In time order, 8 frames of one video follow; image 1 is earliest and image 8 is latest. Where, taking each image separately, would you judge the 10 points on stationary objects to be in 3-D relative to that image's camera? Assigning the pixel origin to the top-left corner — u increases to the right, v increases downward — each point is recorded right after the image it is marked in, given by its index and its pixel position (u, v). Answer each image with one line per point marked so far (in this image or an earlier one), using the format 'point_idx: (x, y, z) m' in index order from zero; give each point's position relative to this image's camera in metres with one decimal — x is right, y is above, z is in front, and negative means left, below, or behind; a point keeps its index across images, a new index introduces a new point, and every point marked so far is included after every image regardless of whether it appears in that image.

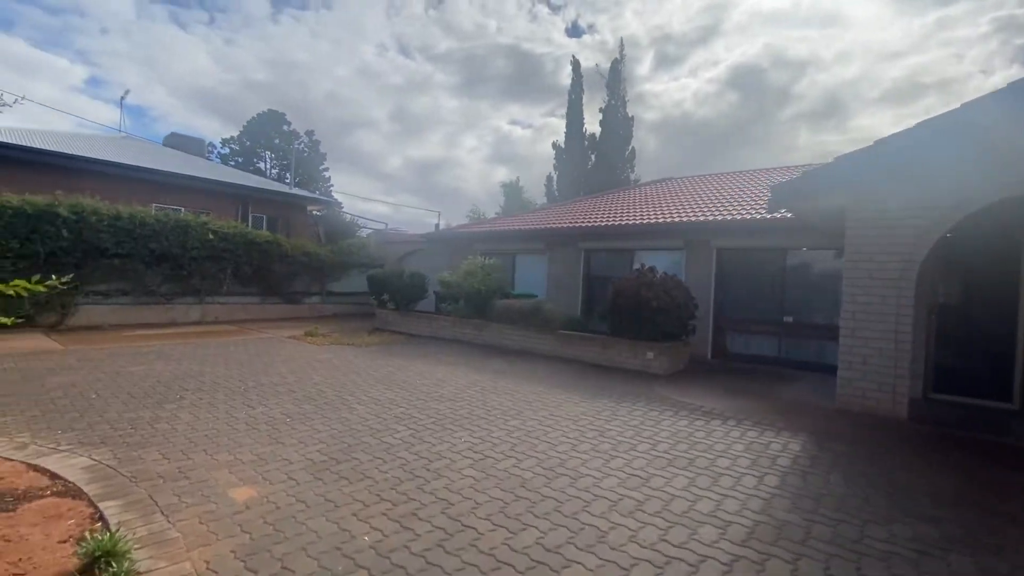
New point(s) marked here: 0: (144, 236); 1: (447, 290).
0: (-9.6, +1.4, +12.5) m
1: (-1.7, 0.0, +12.4) m
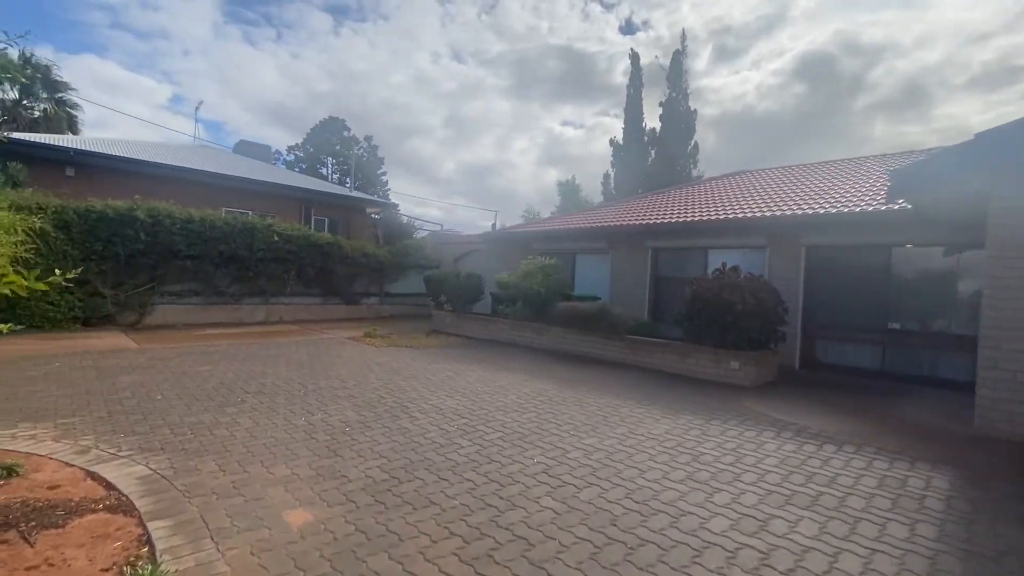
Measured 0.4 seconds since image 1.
0: (-8.0, +1.3, +12.9) m
1: (-0.2, 0.0, +12.0) m
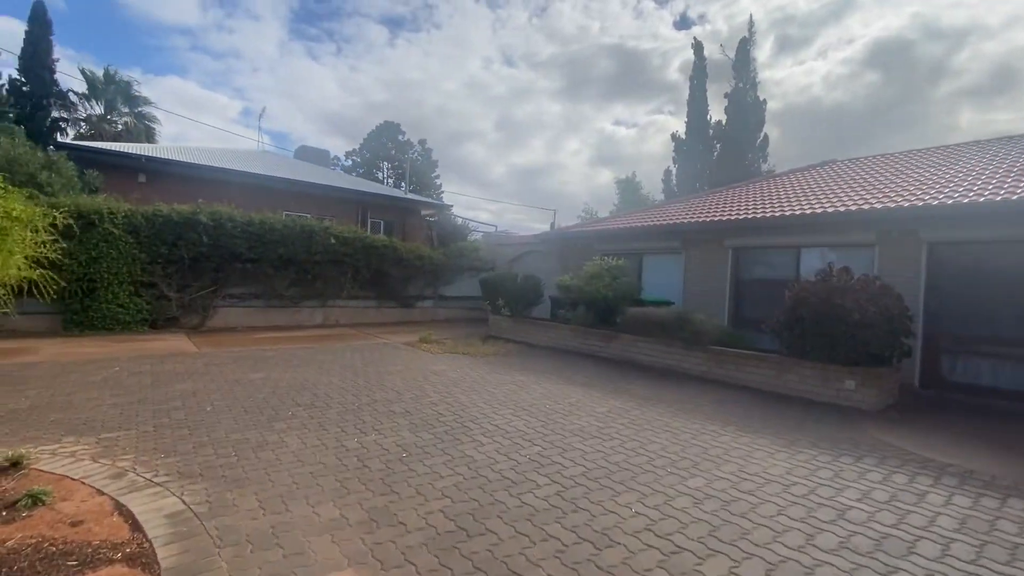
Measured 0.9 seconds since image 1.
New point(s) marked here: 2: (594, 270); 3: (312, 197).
0: (-6.4, +1.3, +12.9) m
1: (+1.3, -0.1, +11.1) m
2: (+1.8, +0.4, +10.6) m
3: (-6.9, +3.1, +16.6) m
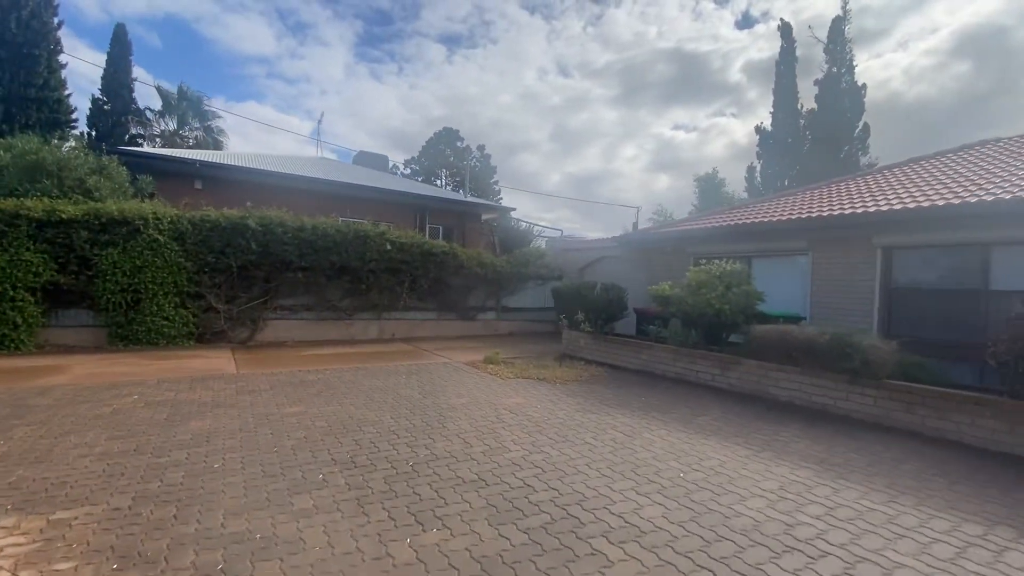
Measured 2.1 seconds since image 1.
0: (-4.6, +1.0, +11.8) m
1: (+2.9, -0.3, +9.1) m
2: (+3.3, +0.2, +8.5) m
3: (-4.7, +2.8, +15.5) m
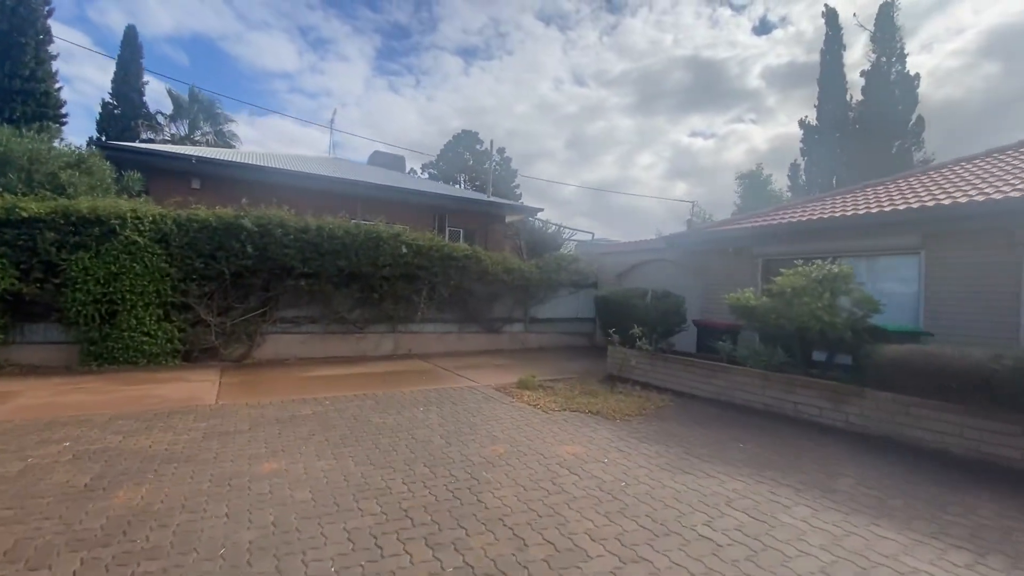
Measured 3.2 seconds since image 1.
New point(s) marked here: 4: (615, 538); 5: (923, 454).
0: (-3.8, +0.8, +10.2) m
1: (+3.5, -0.4, +7.3) m
2: (+4.0, +0.1, +6.7) m
3: (-3.8, +2.5, +14.1) m
4: (+0.6, -1.6, +3.2) m
5: (+4.3, -1.7, +5.1) m
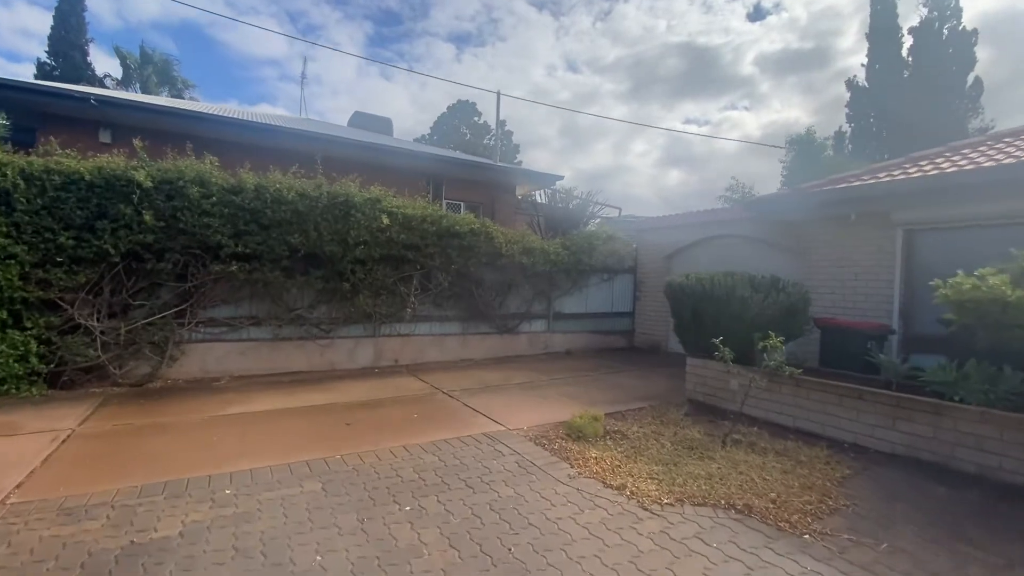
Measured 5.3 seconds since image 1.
0: (-3.4, +1.0, +7.1) m
1: (+4.0, -0.3, +4.2) m
2: (+4.4, +0.2, +3.7) m
3: (-3.4, +2.8, +10.8) m
4: (+1.2, -1.6, +0.1) m
5: (+4.8, -1.6, +2.1) m
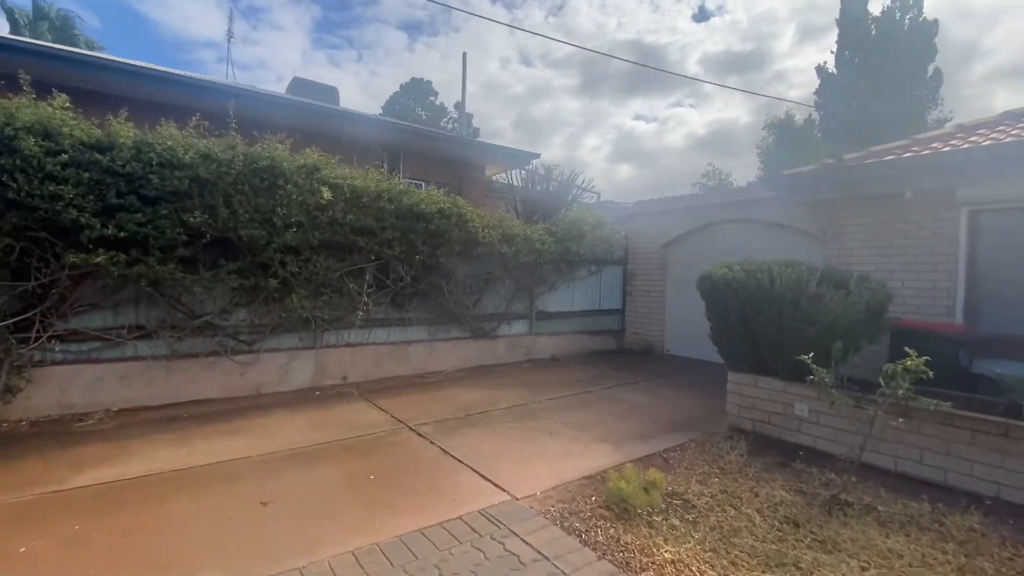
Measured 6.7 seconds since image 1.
0: (-3.6, +1.0, +5.0) m
1: (+4.1, -0.2, +2.9) m
2: (+4.6, +0.3, +2.4) m
3: (-3.9, +2.9, +8.8) m
4: (+1.7, -1.6, -1.4) m
5: (+5.1, -1.6, +0.9) m
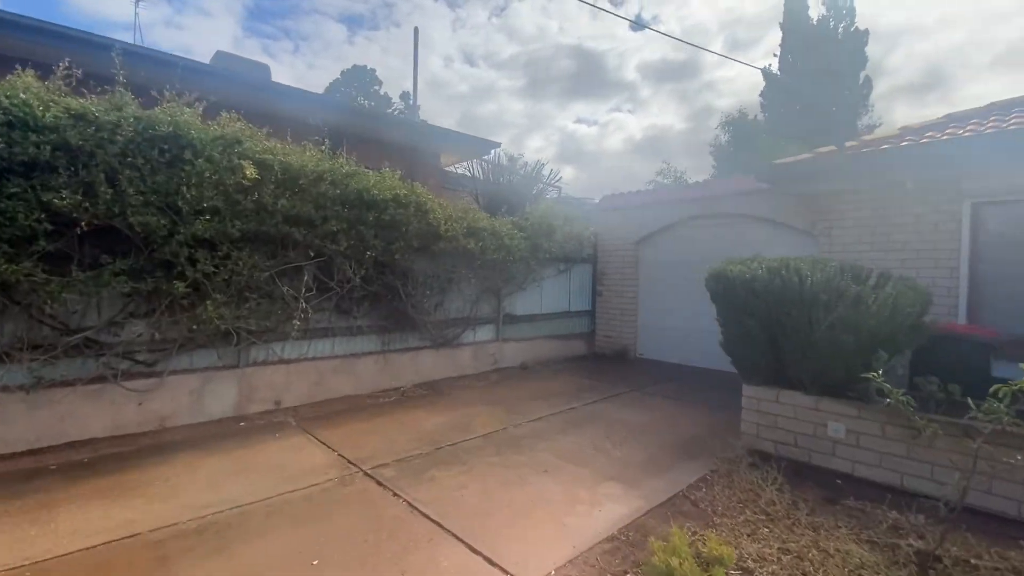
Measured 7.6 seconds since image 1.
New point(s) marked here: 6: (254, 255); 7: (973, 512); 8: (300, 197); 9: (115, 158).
0: (-3.7, +0.9, +3.7) m
1: (+4.1, -0.2, +2.4) m
2: (+4.7, +0.3, +2.0) m
3: (-4.5, +2.8, +7.4) m
4: (+2.2, -1.6, -2.1) m
5: (+5.4, -1.6, +0.5) m
6: (-2.6, +0.3, +4.9) m
7: (+3.0, -1.5, +3.1) m
8: (-2.2, +1.0, +5.1) m
9: (-3.3, +1.1, +4.0) m
